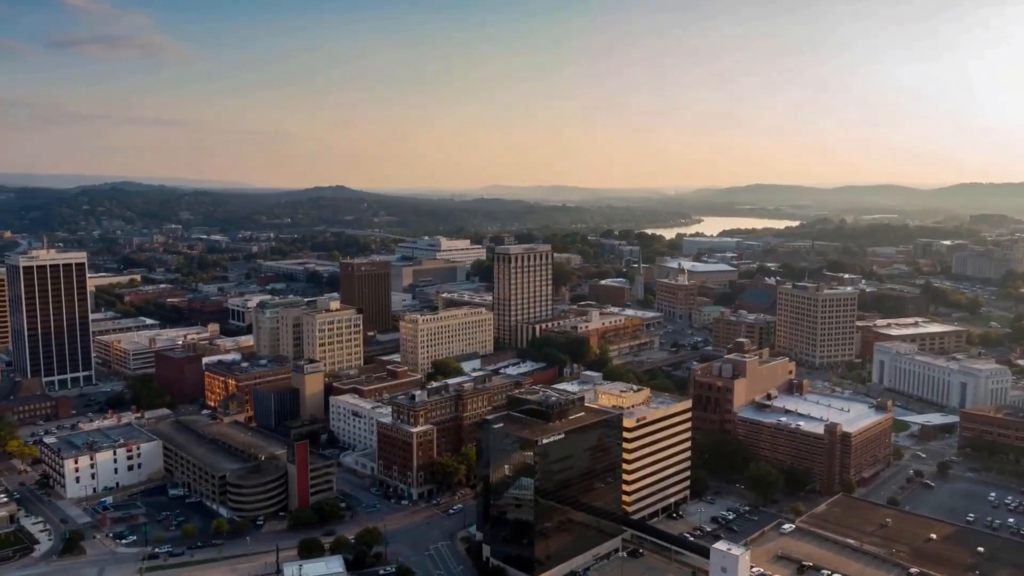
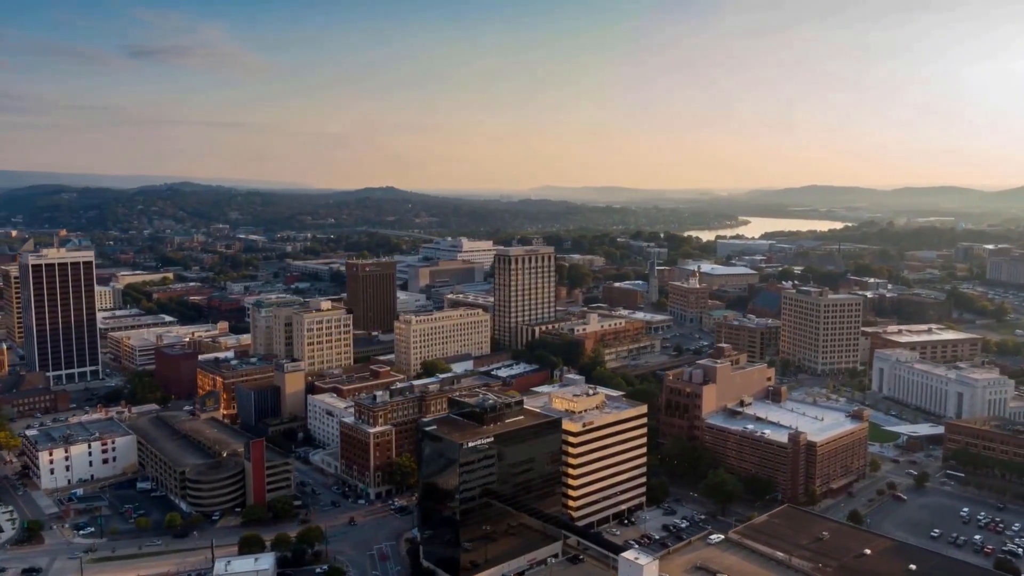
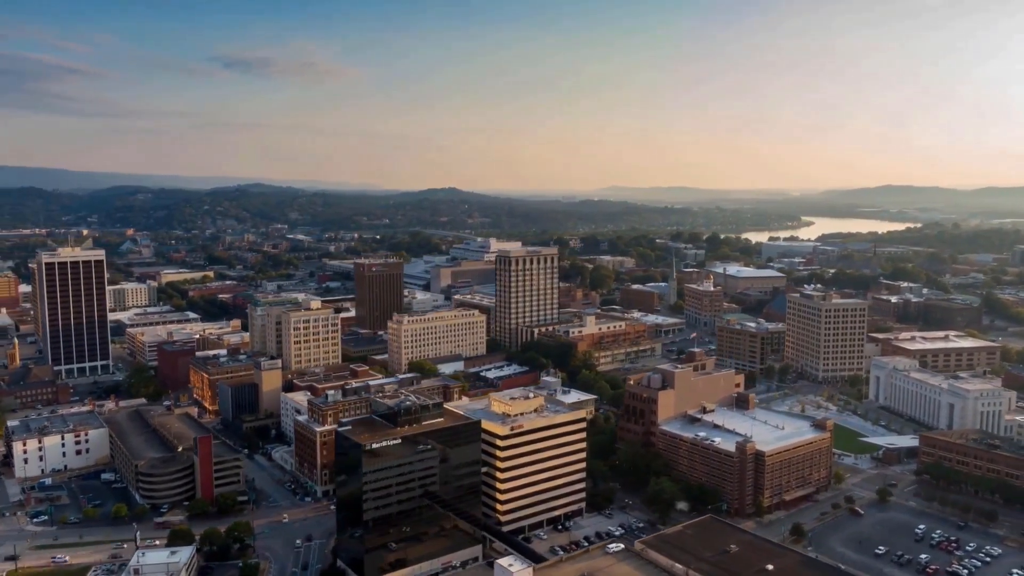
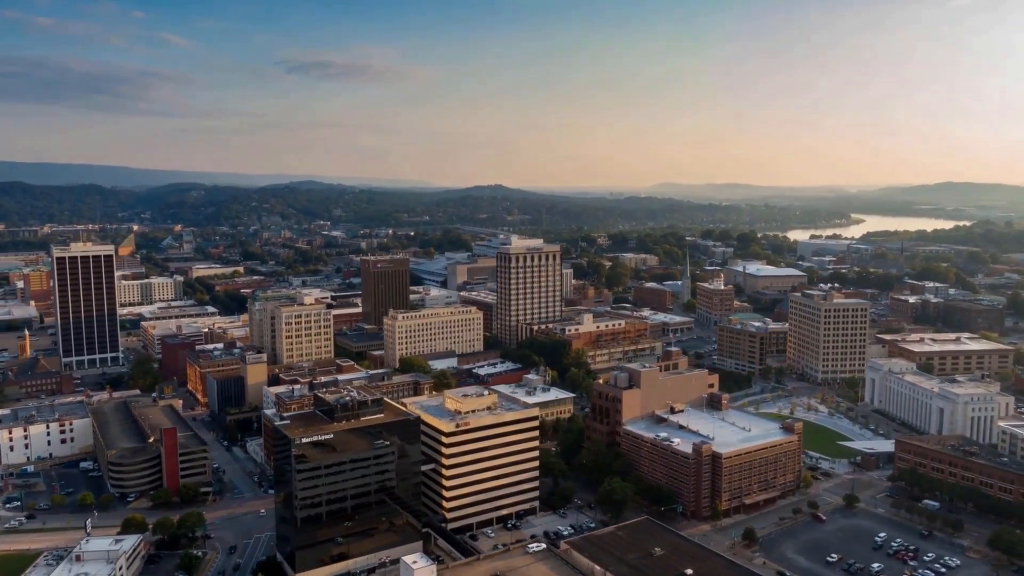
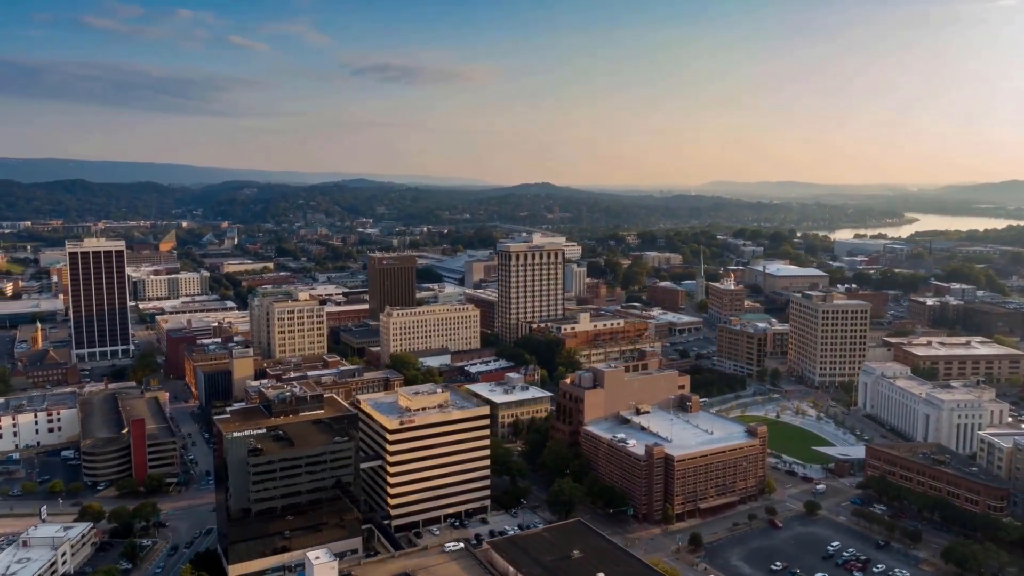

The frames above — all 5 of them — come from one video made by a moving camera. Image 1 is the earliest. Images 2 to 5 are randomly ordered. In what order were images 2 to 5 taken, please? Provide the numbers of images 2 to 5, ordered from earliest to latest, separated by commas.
2, 3, 4, 5
